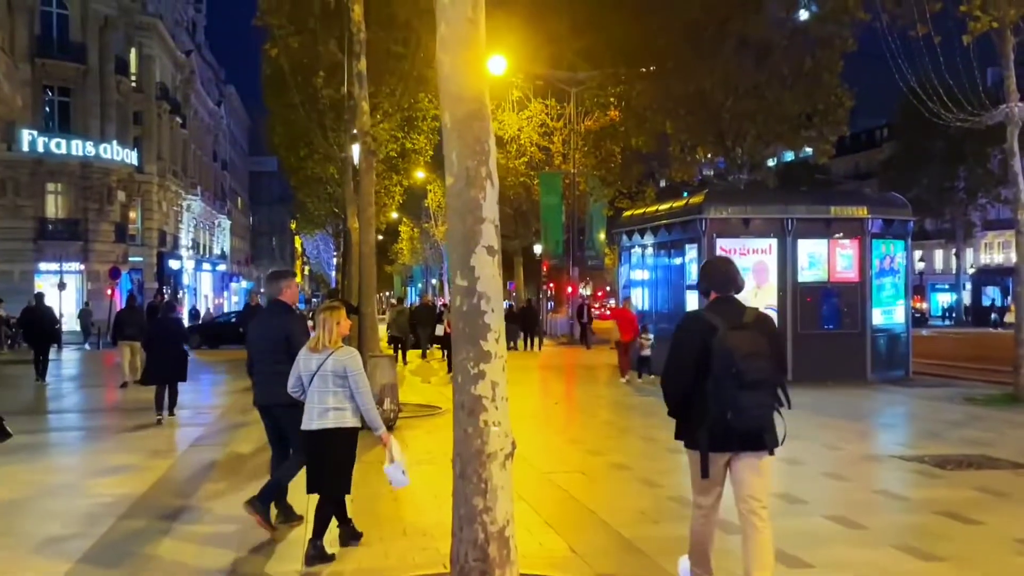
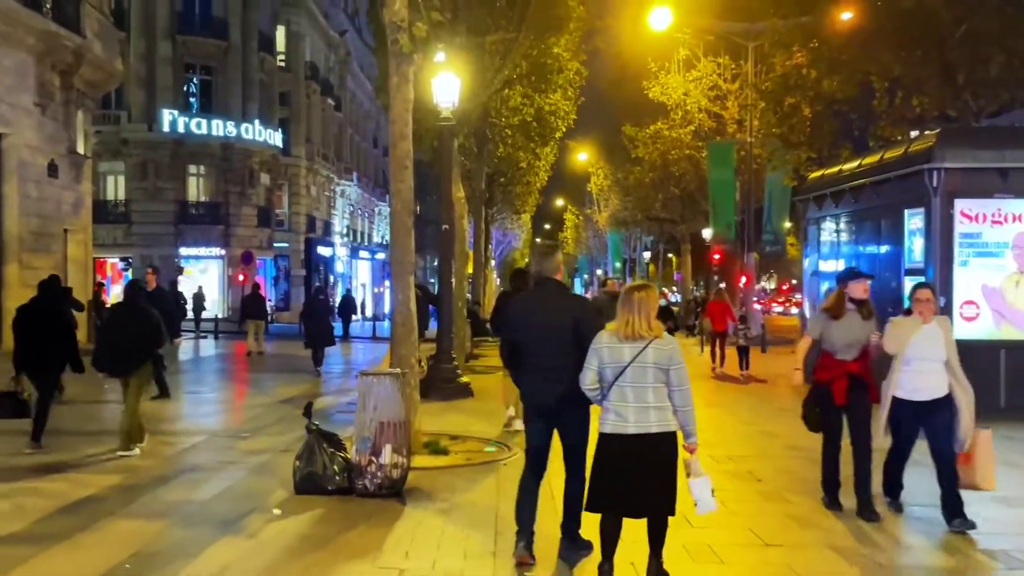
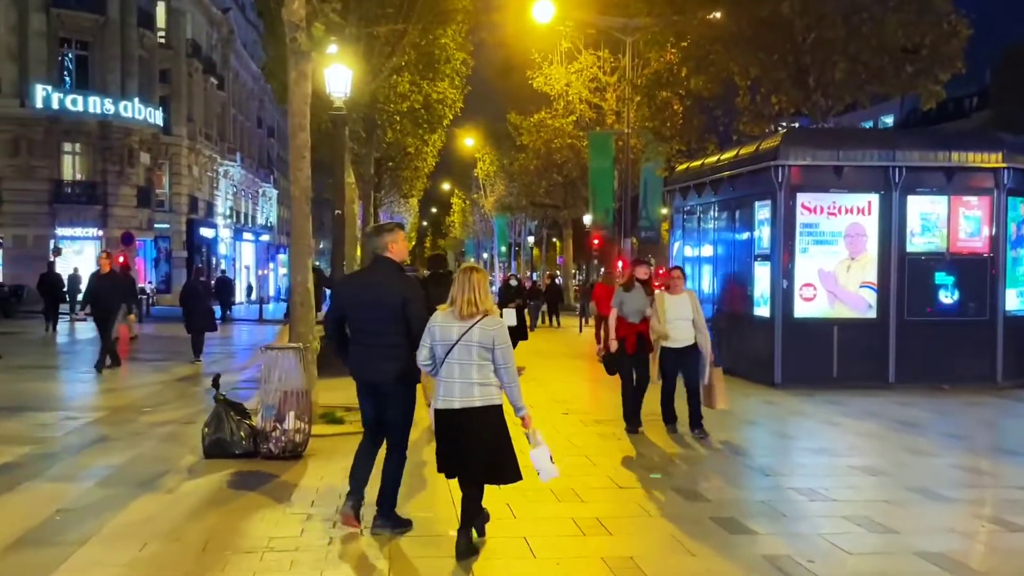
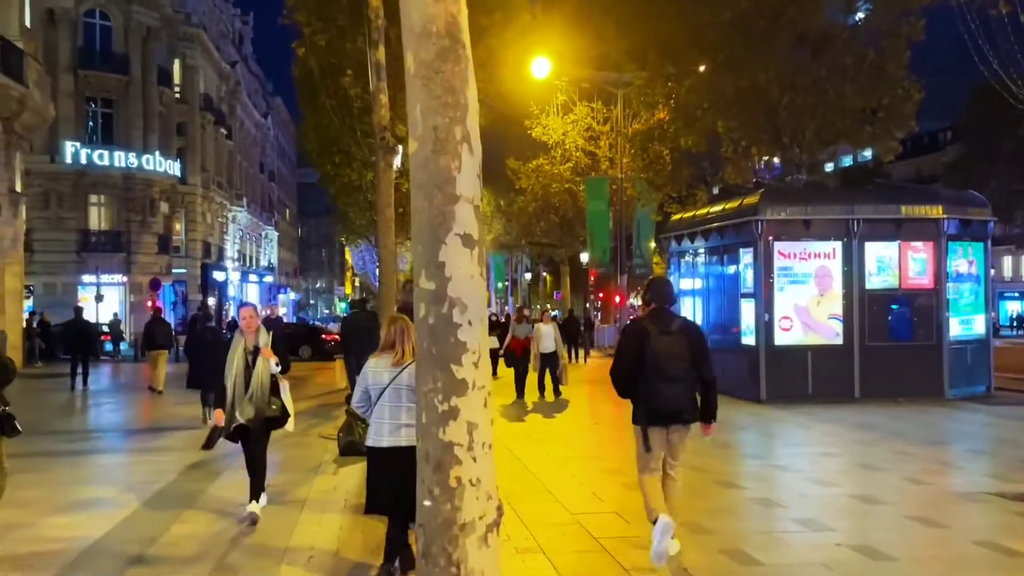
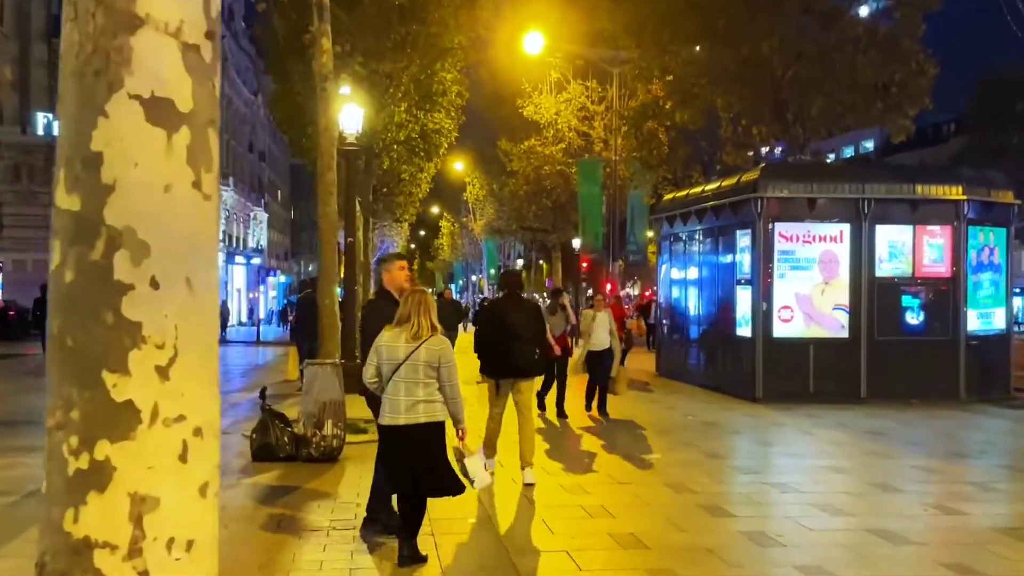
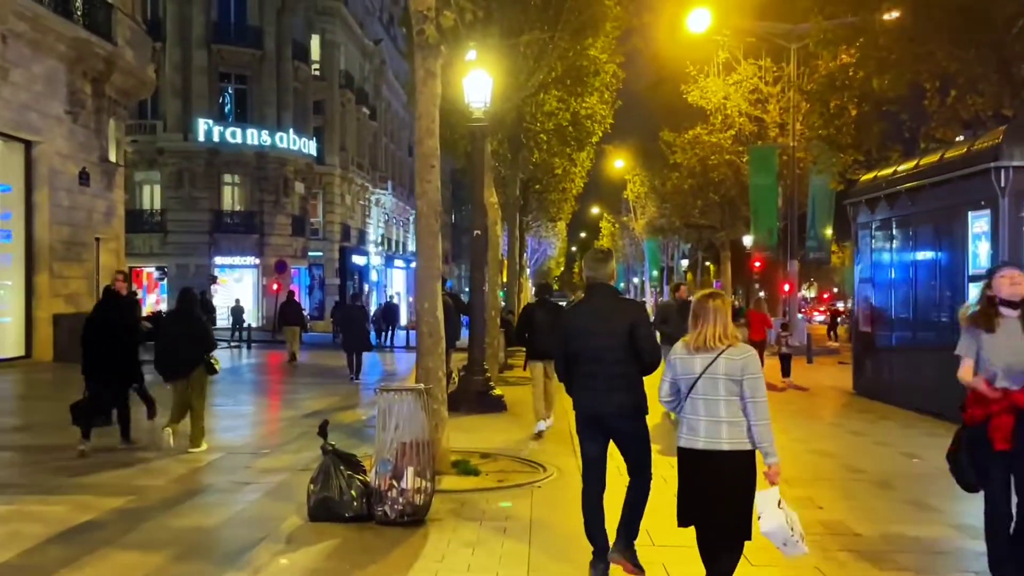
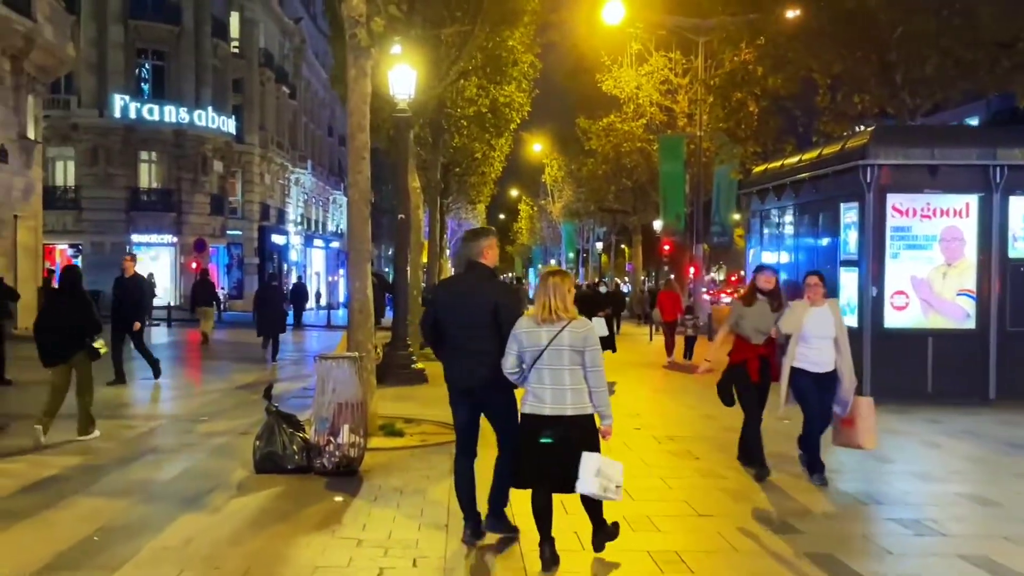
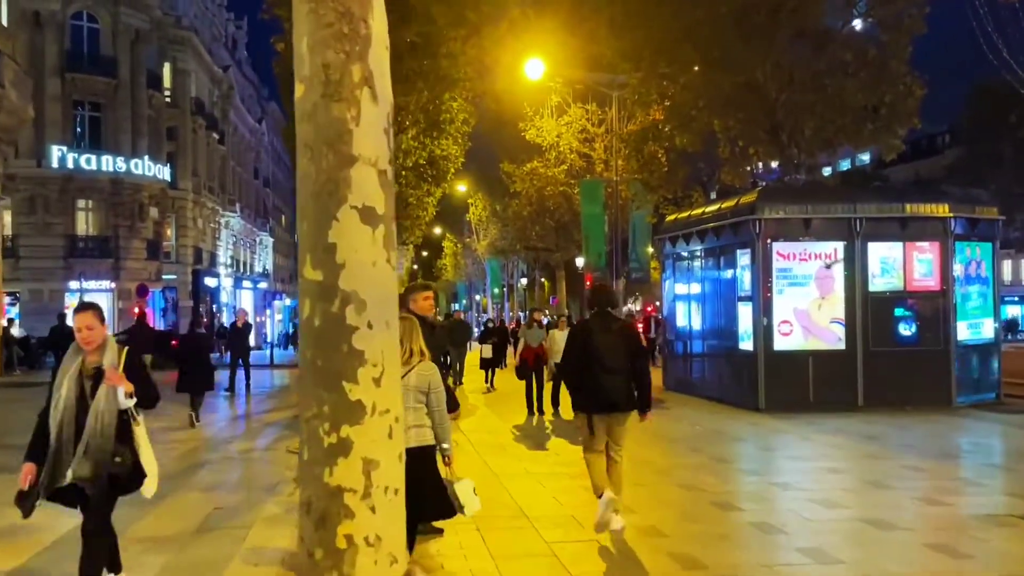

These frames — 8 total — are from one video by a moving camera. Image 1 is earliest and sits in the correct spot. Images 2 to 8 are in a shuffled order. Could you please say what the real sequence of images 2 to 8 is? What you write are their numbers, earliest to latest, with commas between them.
4, 8, 5, 3, 7, 2, 6
